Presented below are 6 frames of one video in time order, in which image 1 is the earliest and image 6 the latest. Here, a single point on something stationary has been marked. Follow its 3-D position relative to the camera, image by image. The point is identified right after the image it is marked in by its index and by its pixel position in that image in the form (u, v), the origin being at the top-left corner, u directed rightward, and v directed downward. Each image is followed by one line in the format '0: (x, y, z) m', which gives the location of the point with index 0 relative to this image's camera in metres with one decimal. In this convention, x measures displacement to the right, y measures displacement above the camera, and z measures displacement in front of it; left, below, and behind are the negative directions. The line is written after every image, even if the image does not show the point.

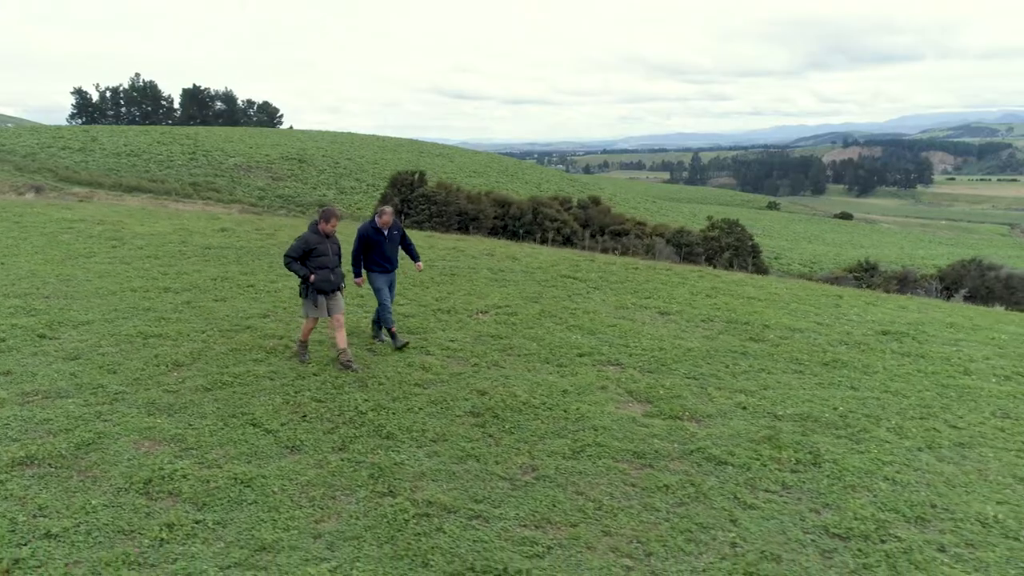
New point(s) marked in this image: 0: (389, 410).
0: (-1.3, -1.3, +7.4) m
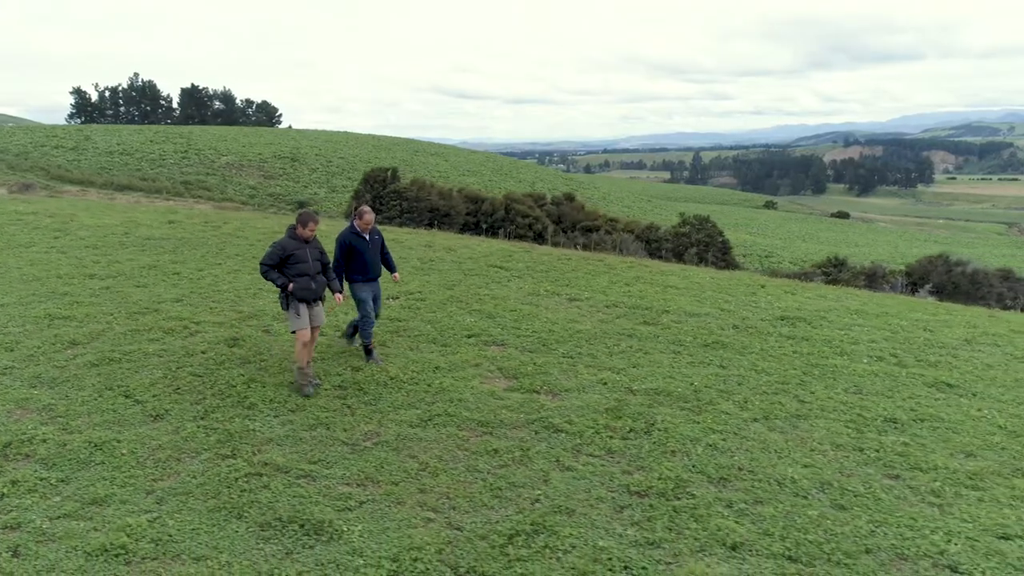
0: (-2.8, -1.1, +7.8) m
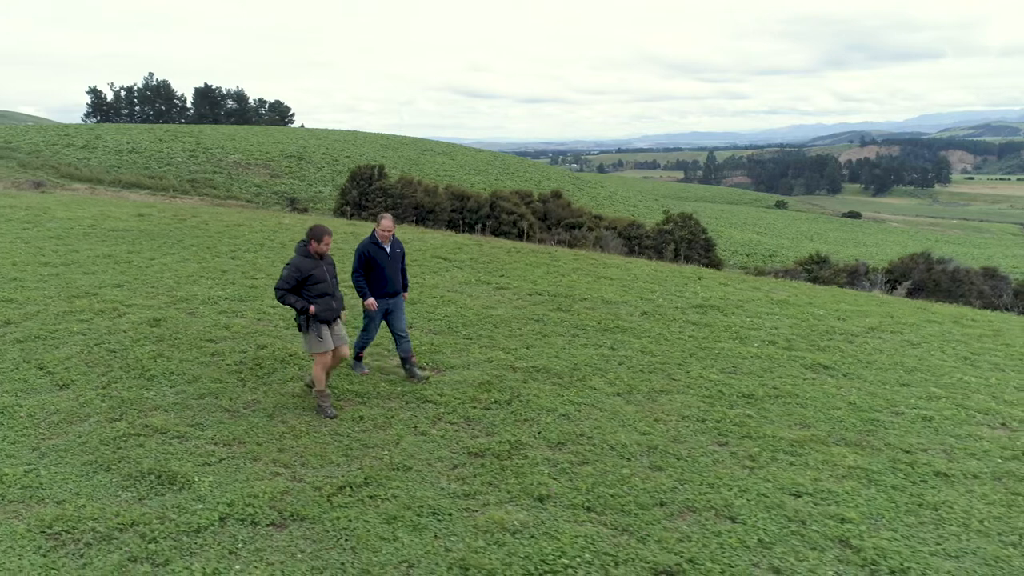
0: (-4.1, -0.8, +8.4) m
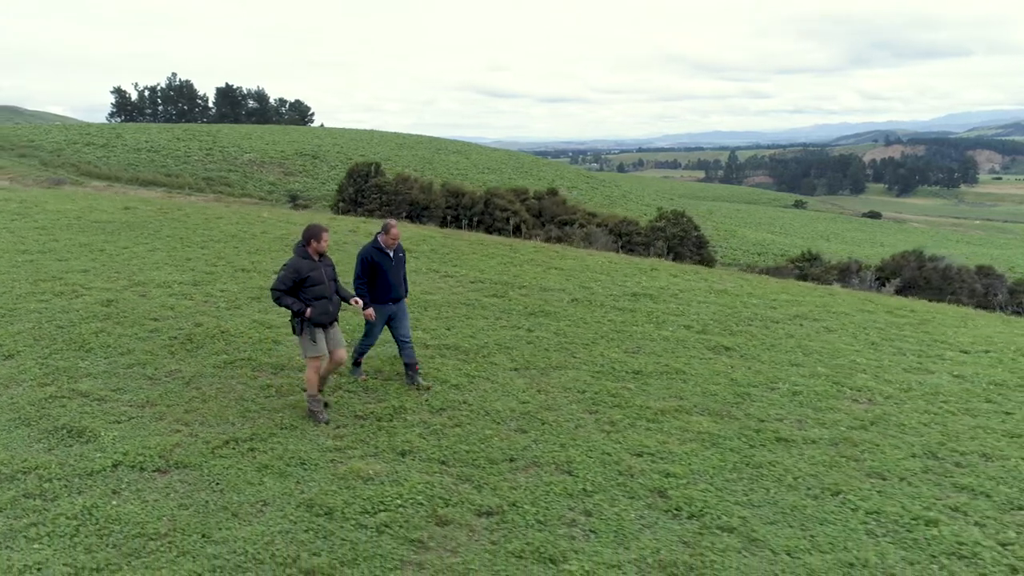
0: (-5.3, -0.6, +9.2) m
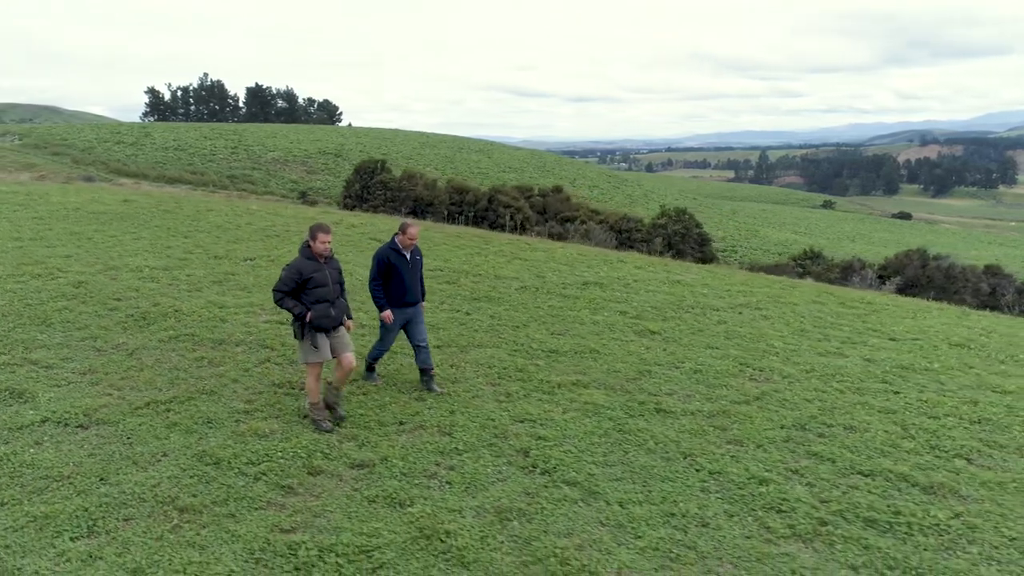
0: (-6.2, -0.3, +10.0) m
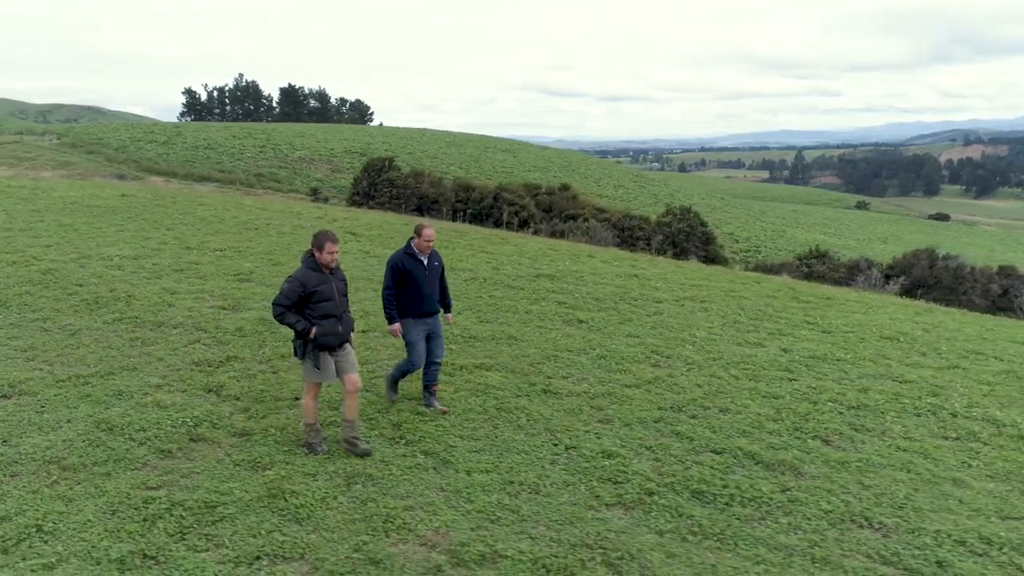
0: (-7.2, -0.1, +10.7) m
